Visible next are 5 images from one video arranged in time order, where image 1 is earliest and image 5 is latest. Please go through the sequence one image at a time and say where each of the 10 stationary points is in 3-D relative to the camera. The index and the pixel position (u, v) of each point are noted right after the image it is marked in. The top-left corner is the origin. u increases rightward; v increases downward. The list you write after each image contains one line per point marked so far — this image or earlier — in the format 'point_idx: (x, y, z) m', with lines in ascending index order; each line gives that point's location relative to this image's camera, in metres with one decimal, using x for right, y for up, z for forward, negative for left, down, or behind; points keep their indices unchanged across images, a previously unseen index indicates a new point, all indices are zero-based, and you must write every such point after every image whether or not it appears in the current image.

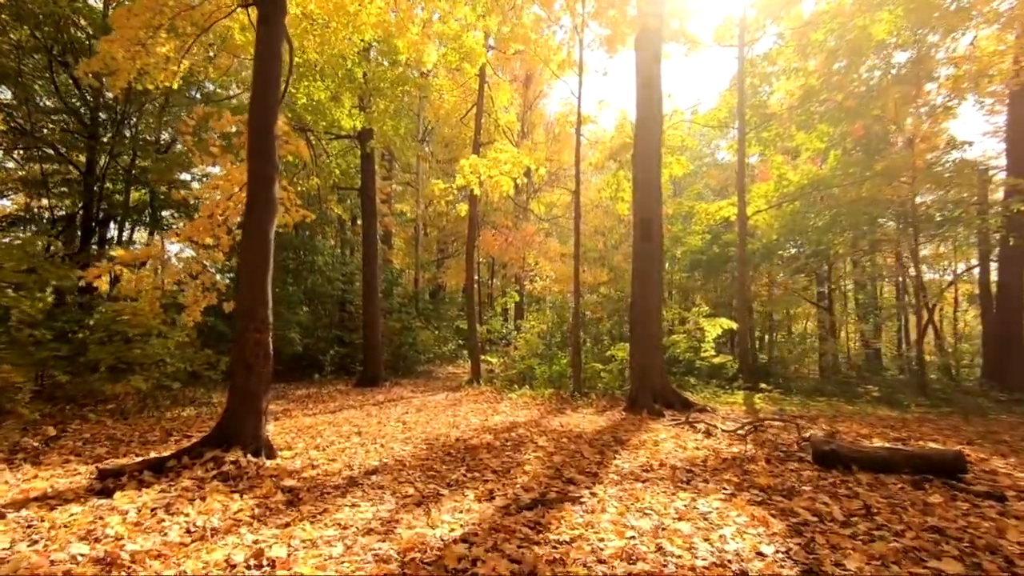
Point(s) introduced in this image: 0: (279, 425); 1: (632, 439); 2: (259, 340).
0: (-3.1, -1.8, +6.8) m
1: (+1.4, -1.8, +6.0) m
2: (-2.4, -0.5, +4.8) m
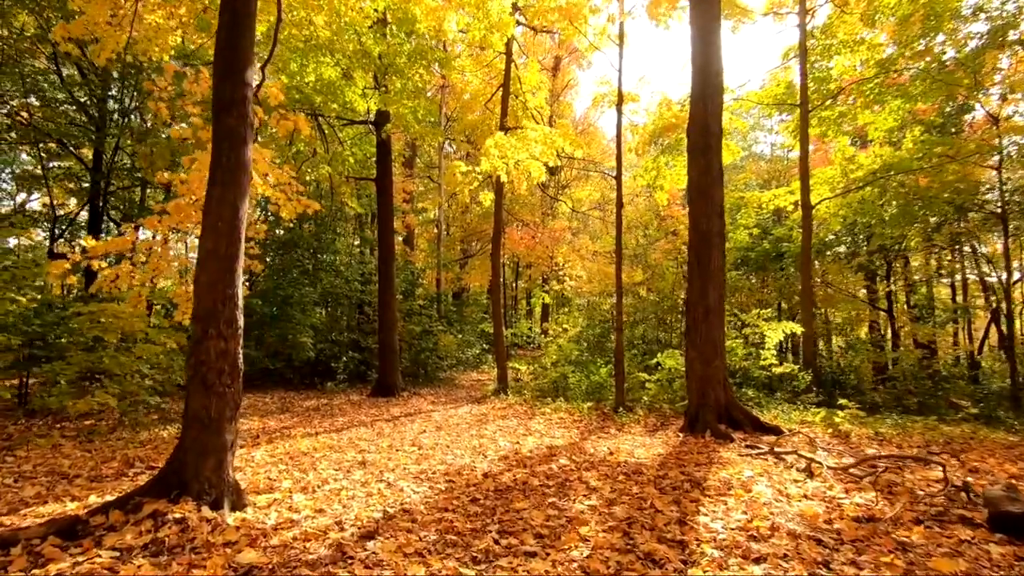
0: (-2.7, -1.8, +5.6) m
1: (+1.8, -1.7, +4.6) m
2: (-2.0, -0.5, +3.6) m
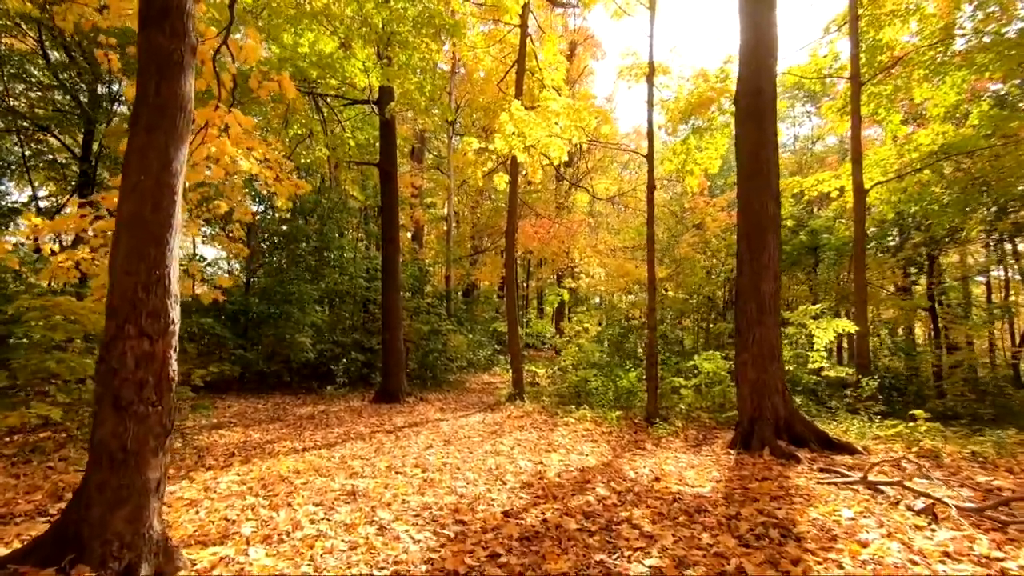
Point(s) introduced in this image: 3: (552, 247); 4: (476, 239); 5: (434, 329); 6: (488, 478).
0: (-2.5, -1.7, +4.6) m
1: (+2.0, -1.6, +3.6) m
2: (-1.9, -0.4, +2.6) m
3: (+1.2, +1.2, +15.4) m
4: (-1.3, +1.7, +18.2) m
5: (-2.0, -1.1, +13.3) m
6: (-0.2, -1.8, +4.8) m
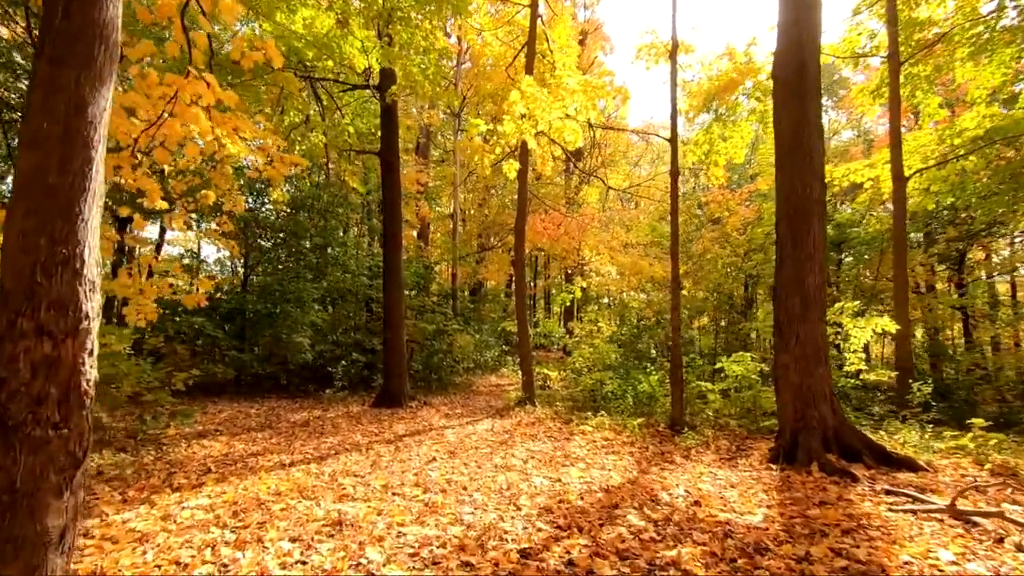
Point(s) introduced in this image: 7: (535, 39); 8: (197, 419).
0: (-2.3, -1.6, +4.0) m
1: (+2.1, -1.6, +2.9) m
2: (-1.8, -0.3, +1.9) m
3: (+1.5, +1.3, +14.7) m
4: (-1.0, +1.8, +17.5) m
5: (-1.8, -1.0, +12.6) m
6: (-0.1, -1.7, +4.1) m
7: (+0.5, +5.0, +10.1) m
8: (-4.6, -1.9, +7.5) m
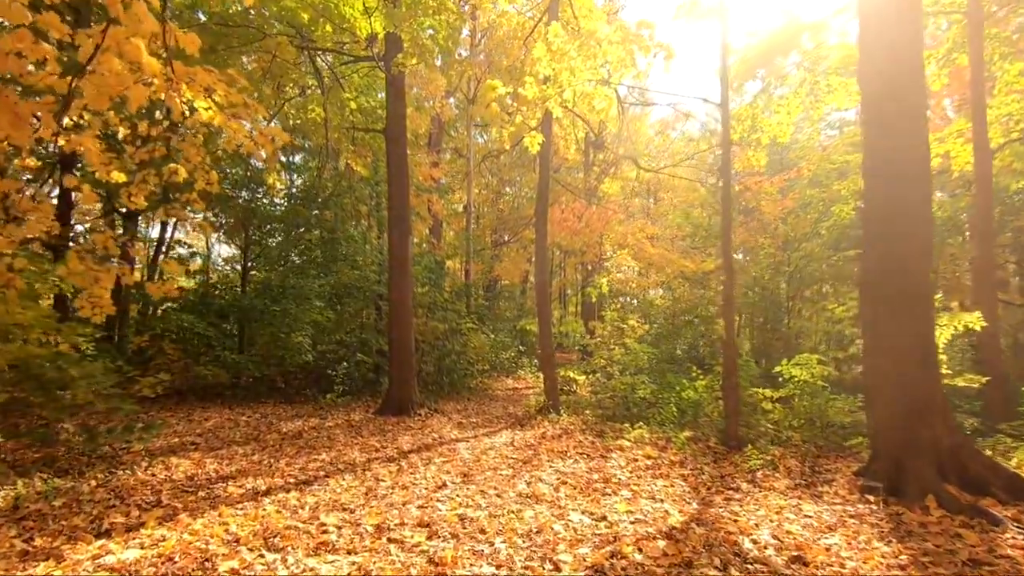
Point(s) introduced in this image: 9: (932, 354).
0: (-2.1, -1.5, +3.0) m
1: (+2.3, -1.4, +1.7) m
2: (-1.6, -0.2, +0.9) m
3: (+1.9, +1.4, +13.6) m
4: (-0.4, +1.9, +16.5) m
5: (-1.4, -0.9, +11.6) m
6: (+0.1, -1.6, +3.0) m
7: (+0.8, +5.1, +9.0) m
8: (-4.3, -1.8, +6.5) m
9: (+3.7, -0.6, +4.4) m
